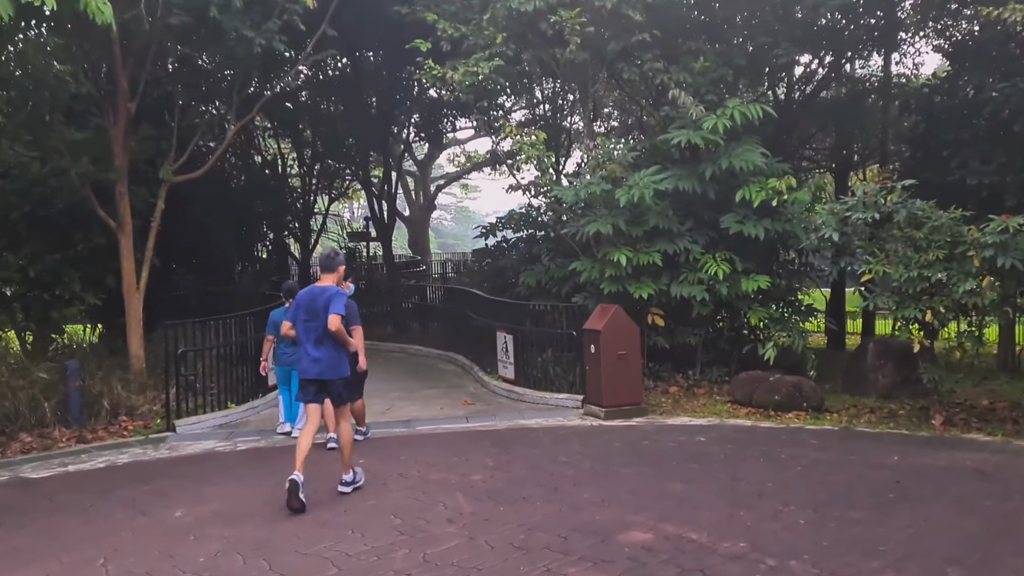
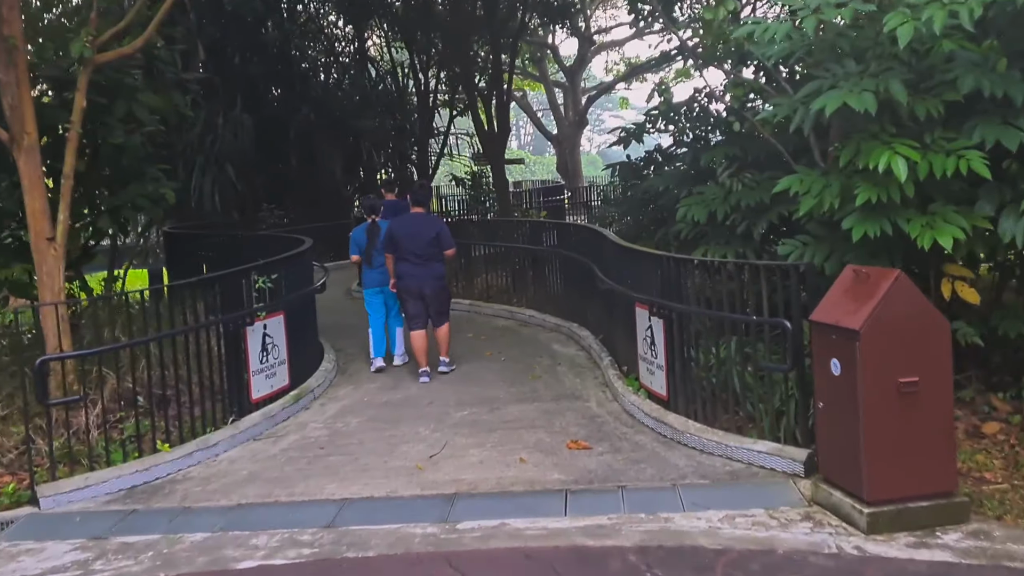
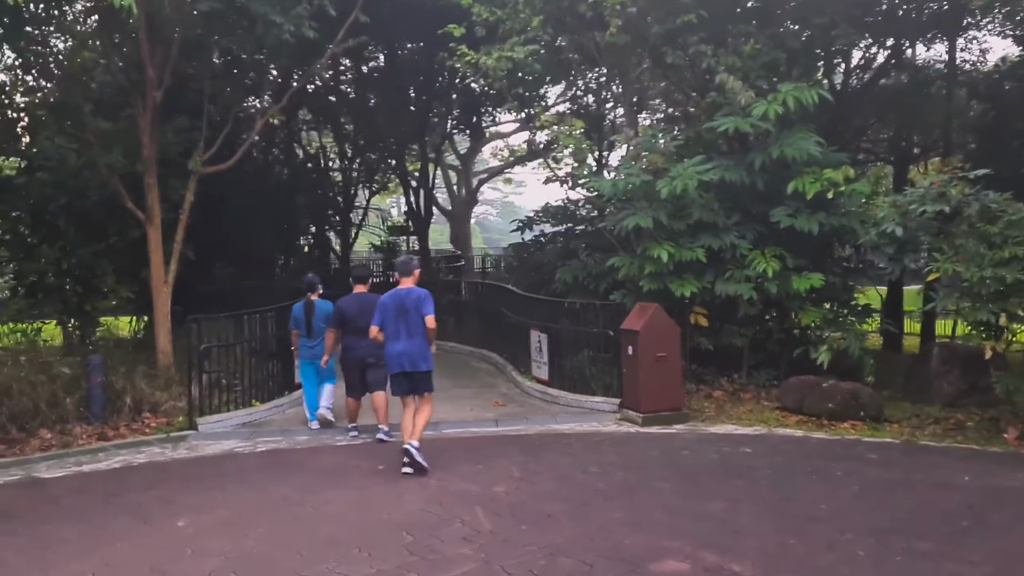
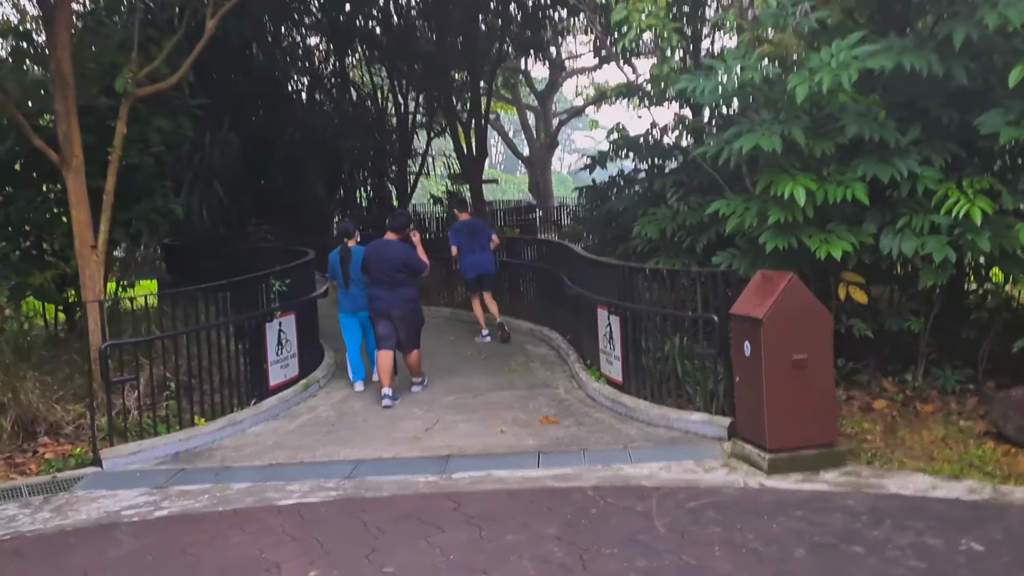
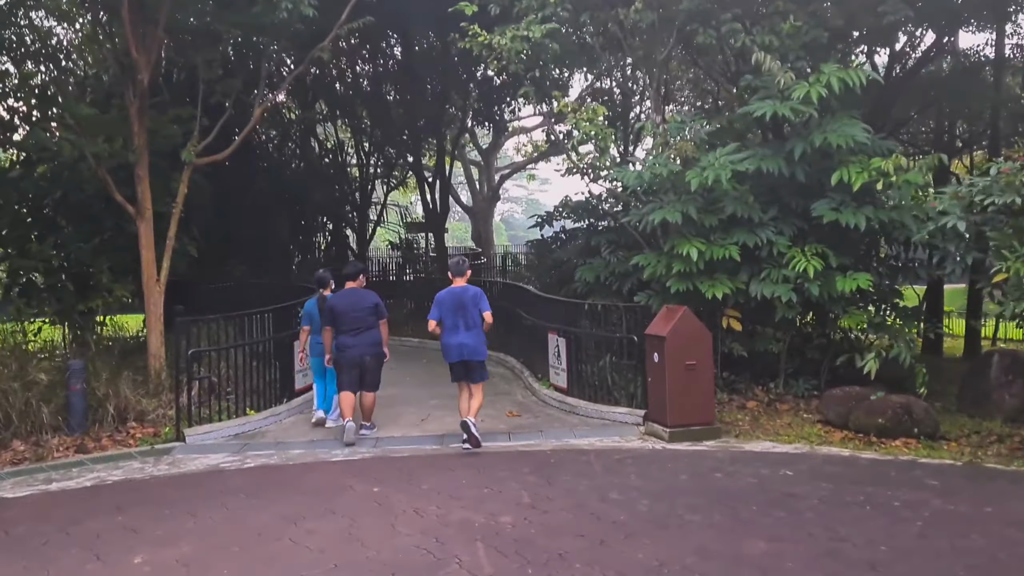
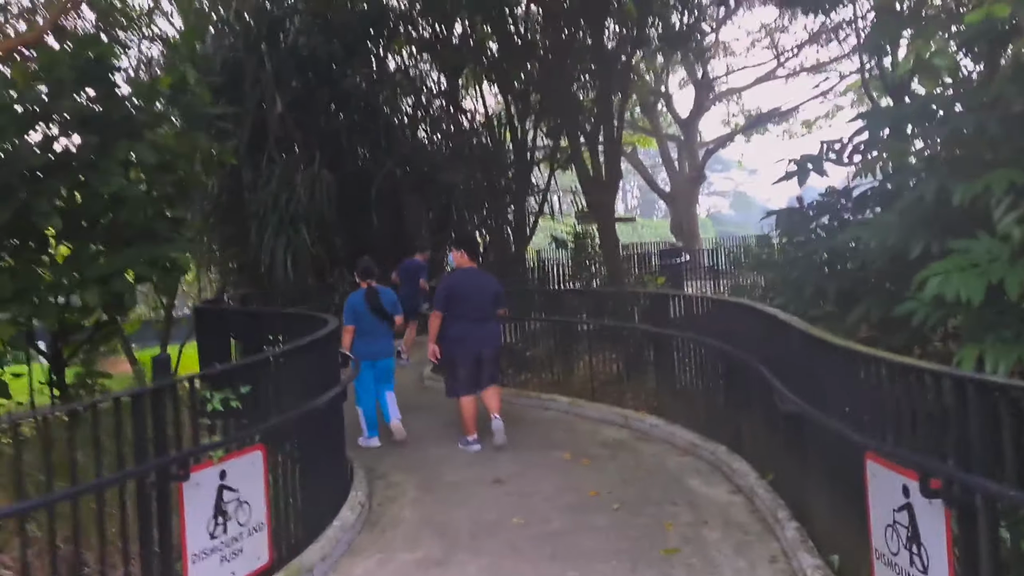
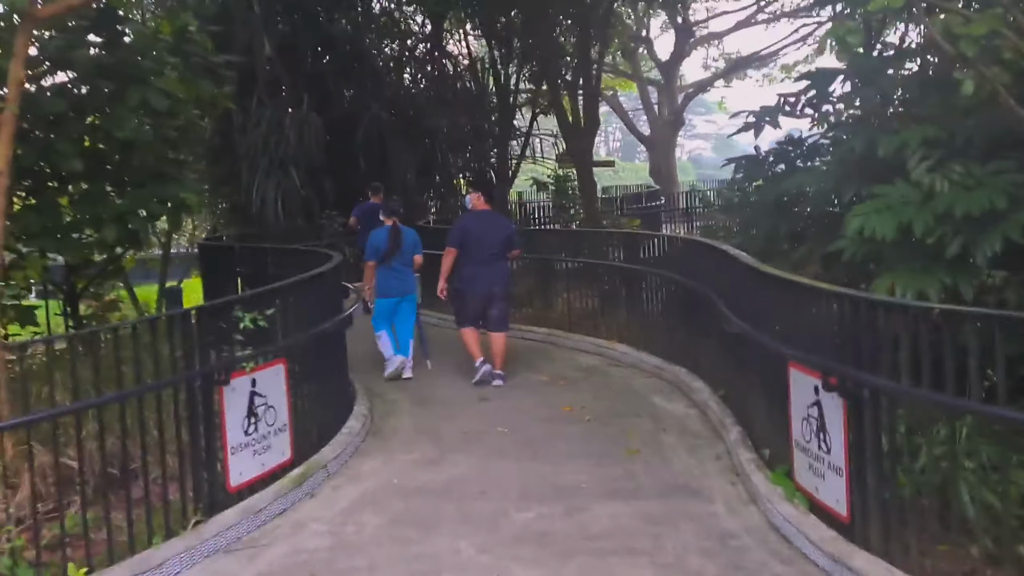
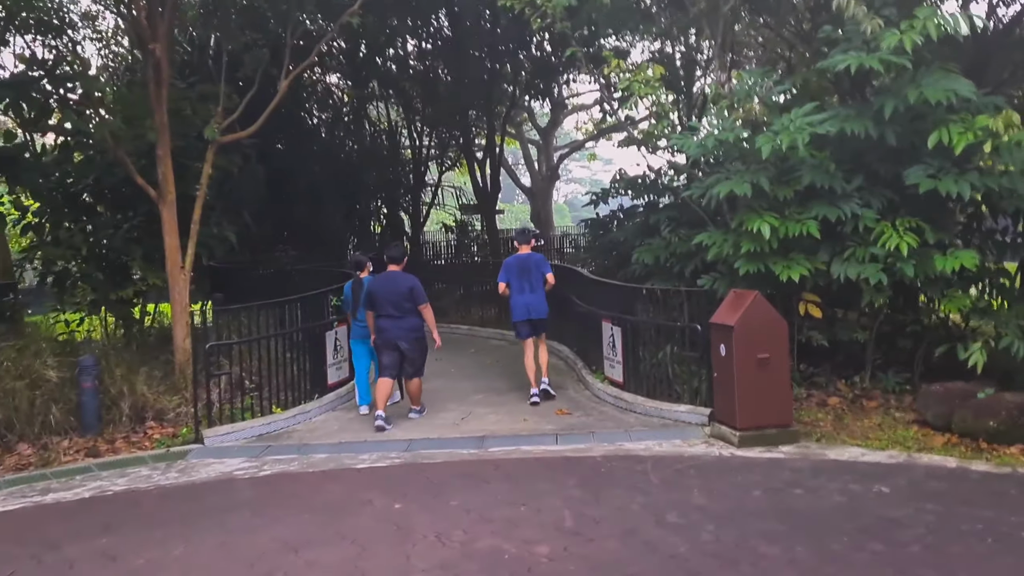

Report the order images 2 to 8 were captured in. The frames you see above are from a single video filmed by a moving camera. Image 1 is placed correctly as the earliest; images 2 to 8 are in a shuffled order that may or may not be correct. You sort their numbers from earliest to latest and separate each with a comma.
3, 5, 8, 4, 2, 7, 6
